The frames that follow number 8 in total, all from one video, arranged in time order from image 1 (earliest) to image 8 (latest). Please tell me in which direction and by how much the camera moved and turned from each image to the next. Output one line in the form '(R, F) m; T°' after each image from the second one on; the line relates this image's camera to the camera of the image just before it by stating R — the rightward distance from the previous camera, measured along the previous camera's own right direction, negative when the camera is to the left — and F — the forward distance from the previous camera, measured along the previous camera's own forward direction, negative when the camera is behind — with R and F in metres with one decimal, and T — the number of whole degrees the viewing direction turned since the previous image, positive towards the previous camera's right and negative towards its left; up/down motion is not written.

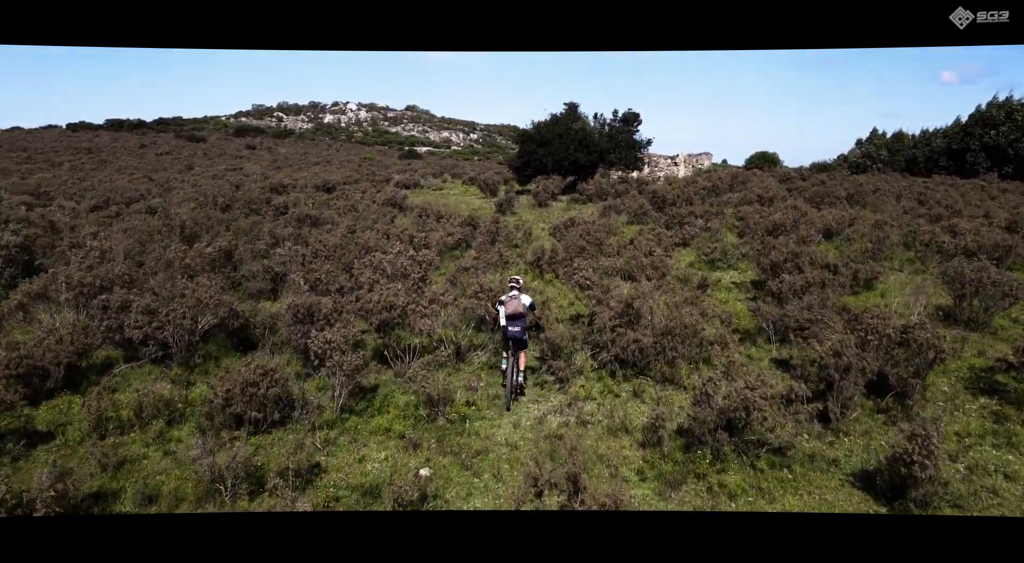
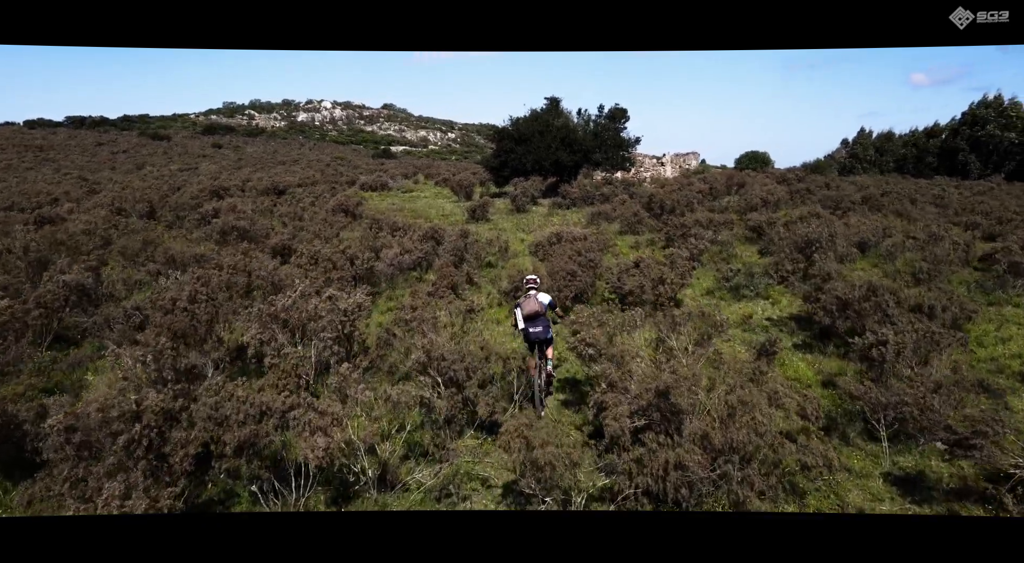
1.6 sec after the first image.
(+0.2, +3.2) m; +2°
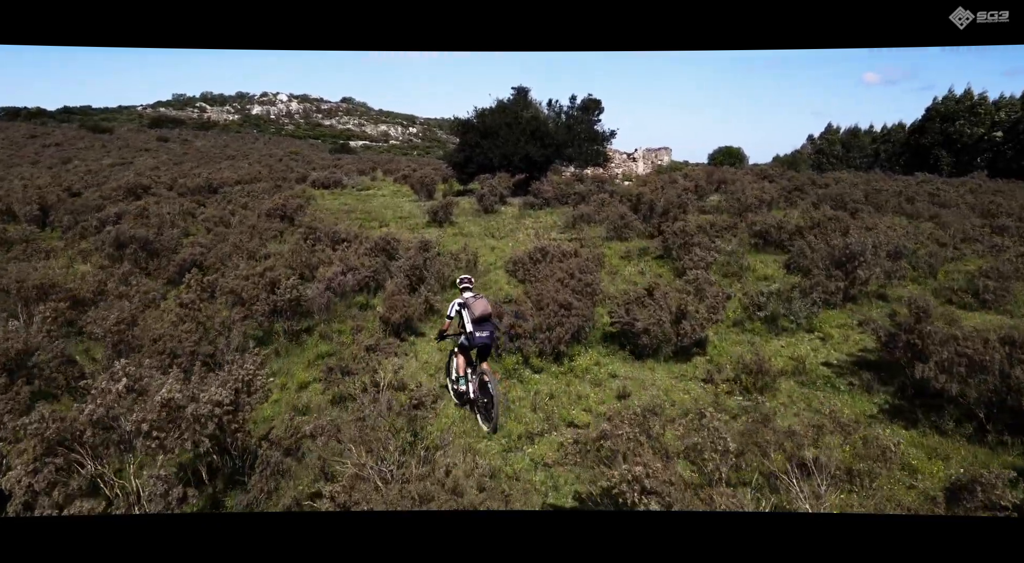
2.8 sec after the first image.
(-0.1, +2.7) m; +3°
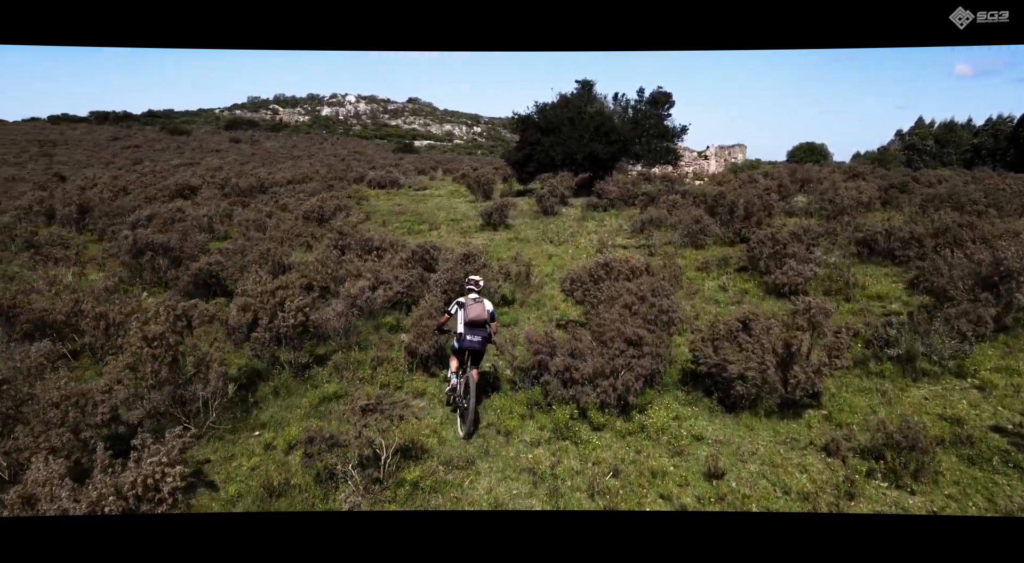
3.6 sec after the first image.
(+0.1, +1.7) m; -6°
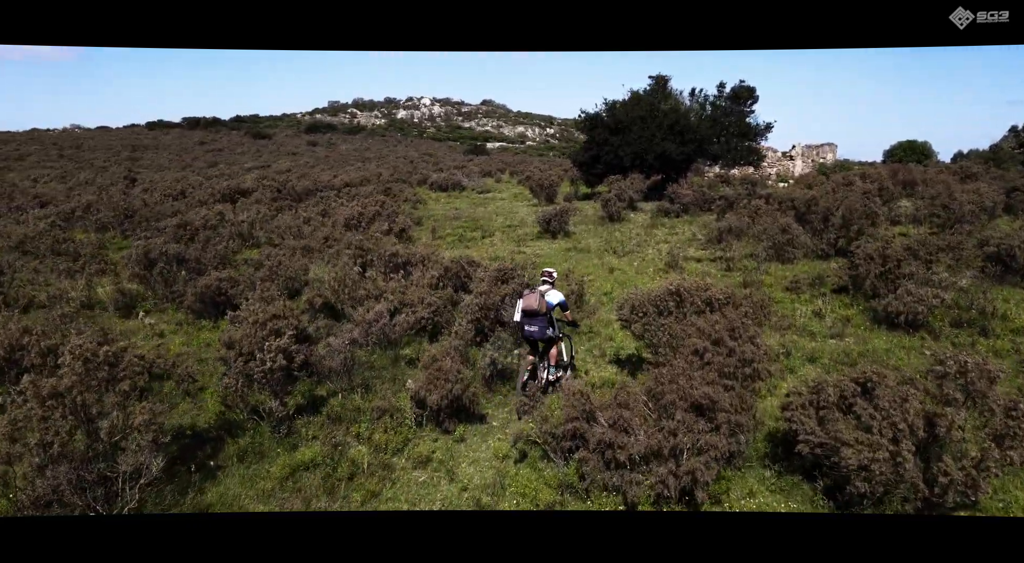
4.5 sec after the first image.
(+0.3, +1.5) m; -7°
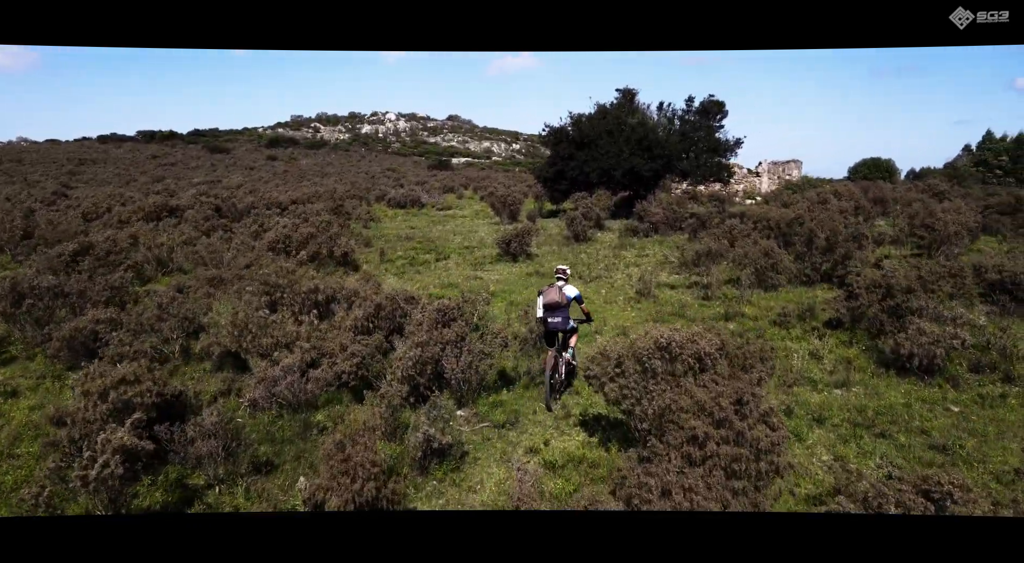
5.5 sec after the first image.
(+0.3, +1.5) m; +3°
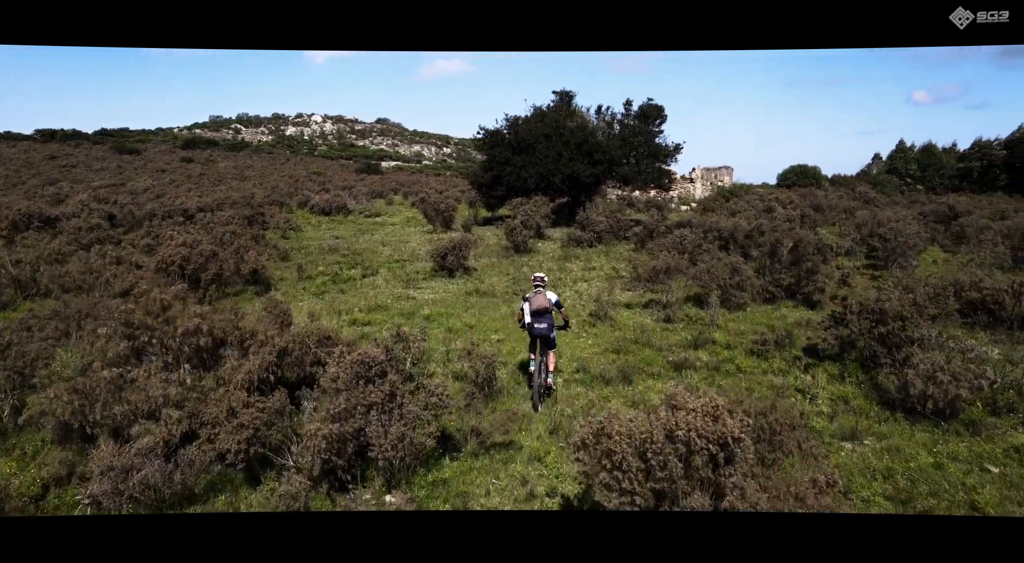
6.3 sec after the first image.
(-0.1, +1.5) m; +6°
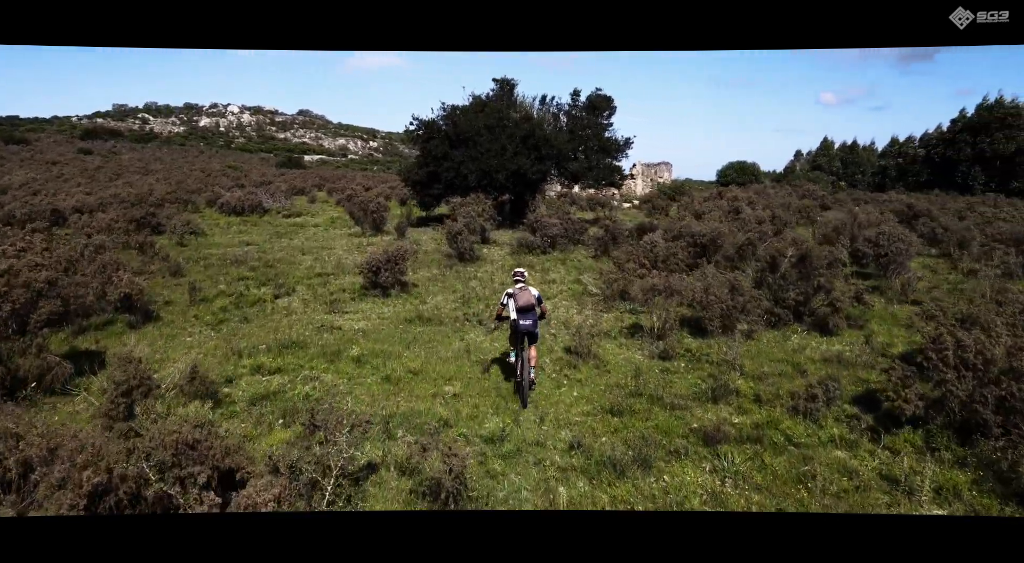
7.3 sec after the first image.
(-0.3, +2.4) m; +6°
